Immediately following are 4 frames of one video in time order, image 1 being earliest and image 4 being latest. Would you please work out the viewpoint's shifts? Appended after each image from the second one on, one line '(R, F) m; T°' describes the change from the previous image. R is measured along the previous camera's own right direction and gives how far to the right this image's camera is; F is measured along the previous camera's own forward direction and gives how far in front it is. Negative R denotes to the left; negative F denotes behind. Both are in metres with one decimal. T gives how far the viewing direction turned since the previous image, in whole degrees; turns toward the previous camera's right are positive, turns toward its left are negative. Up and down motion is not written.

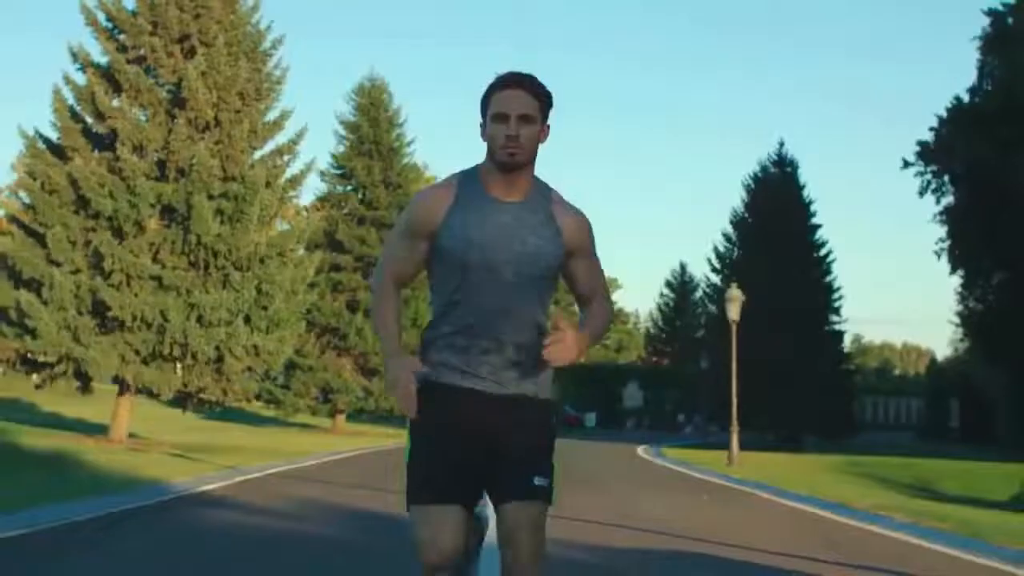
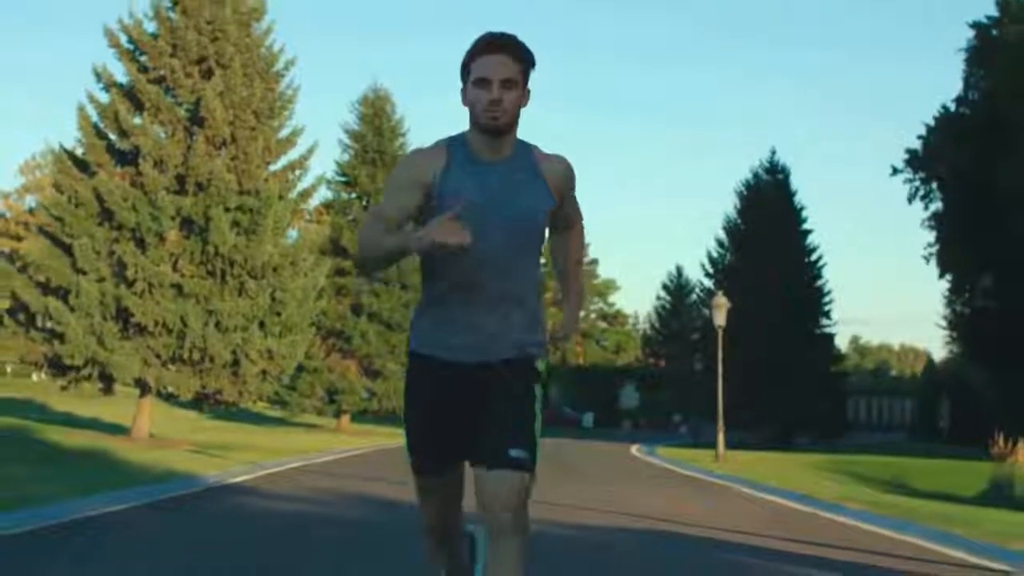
(0.0, -1.2) m; 0°
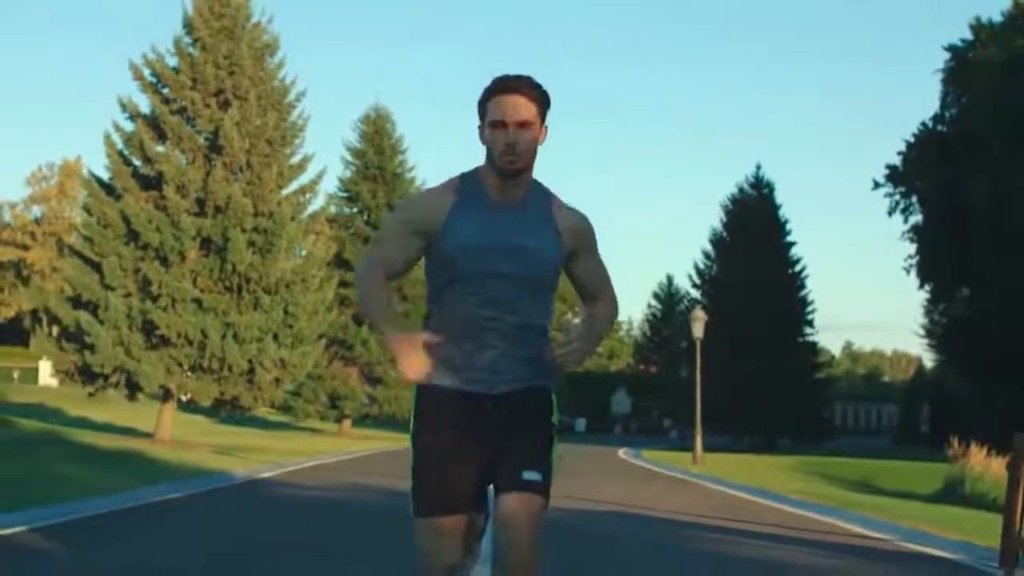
(0.0, -1.8) m; 0°
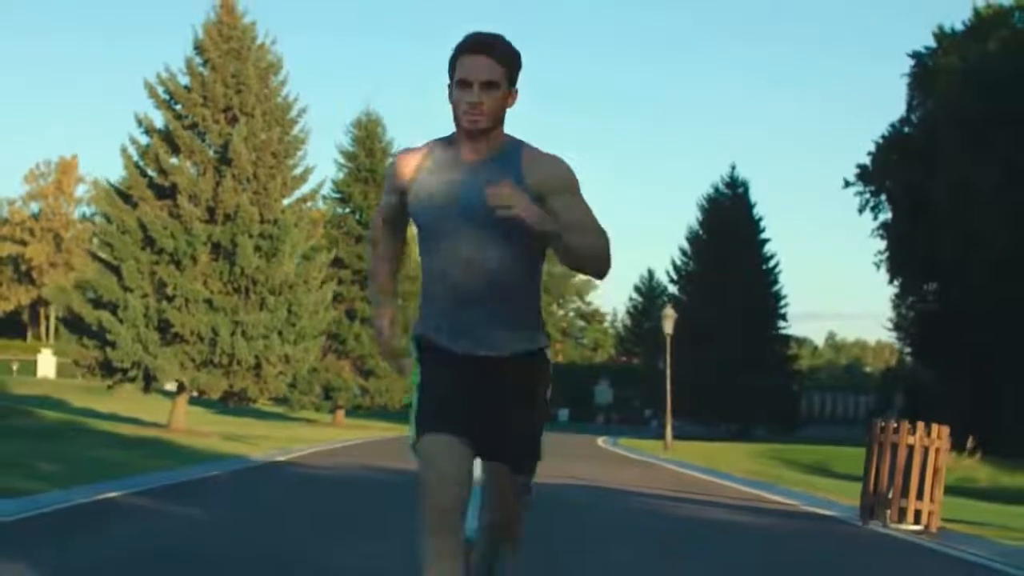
(0.0, -2.1) m; +1°
